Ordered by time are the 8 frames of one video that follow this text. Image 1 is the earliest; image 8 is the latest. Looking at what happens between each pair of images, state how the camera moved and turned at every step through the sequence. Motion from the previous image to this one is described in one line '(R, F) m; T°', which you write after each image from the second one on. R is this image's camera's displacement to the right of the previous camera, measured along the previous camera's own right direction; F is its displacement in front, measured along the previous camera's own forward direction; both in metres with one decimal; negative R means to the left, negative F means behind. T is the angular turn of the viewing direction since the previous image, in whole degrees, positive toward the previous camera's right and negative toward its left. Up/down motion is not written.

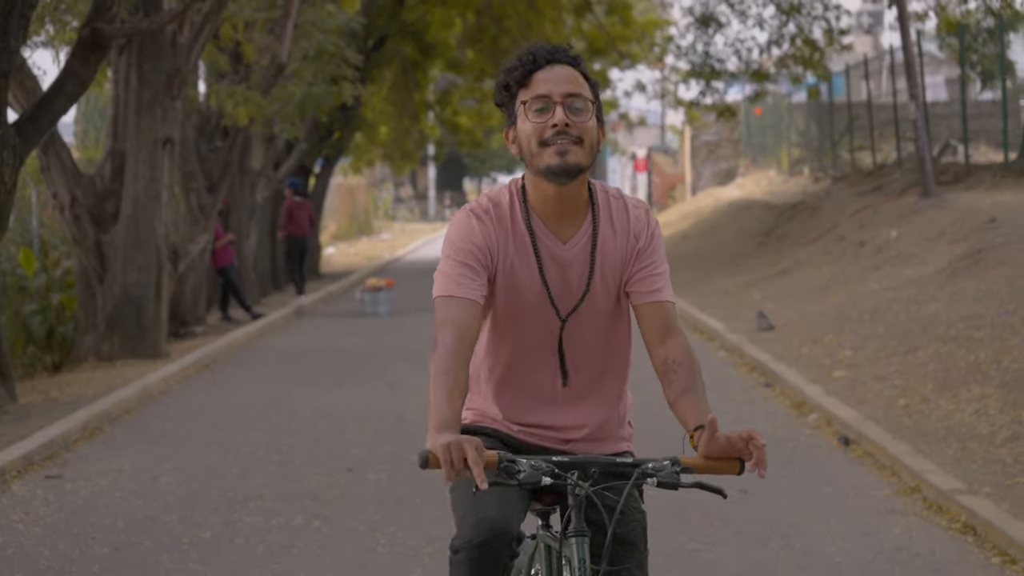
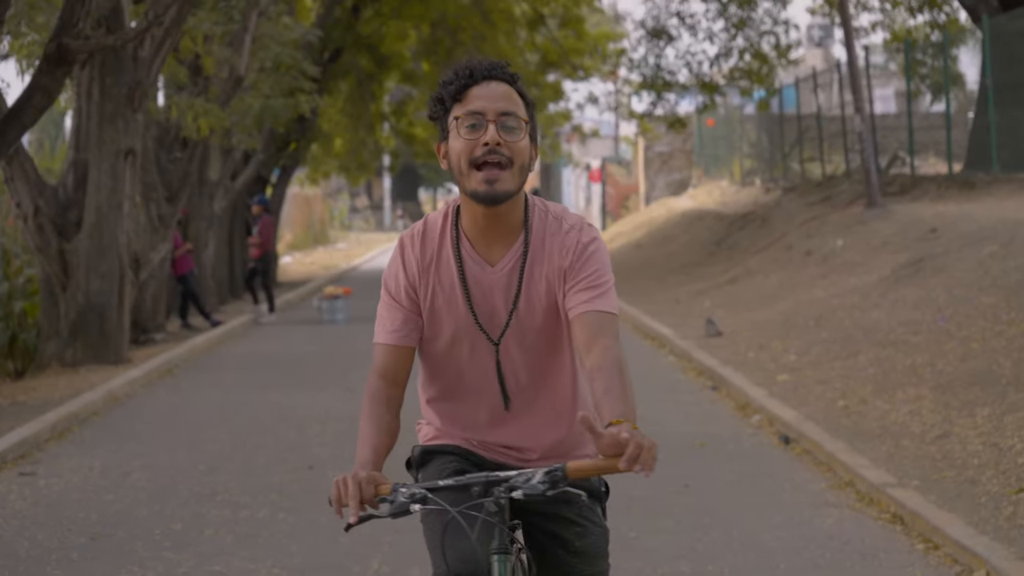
(0.0, -0.5) m; +1°
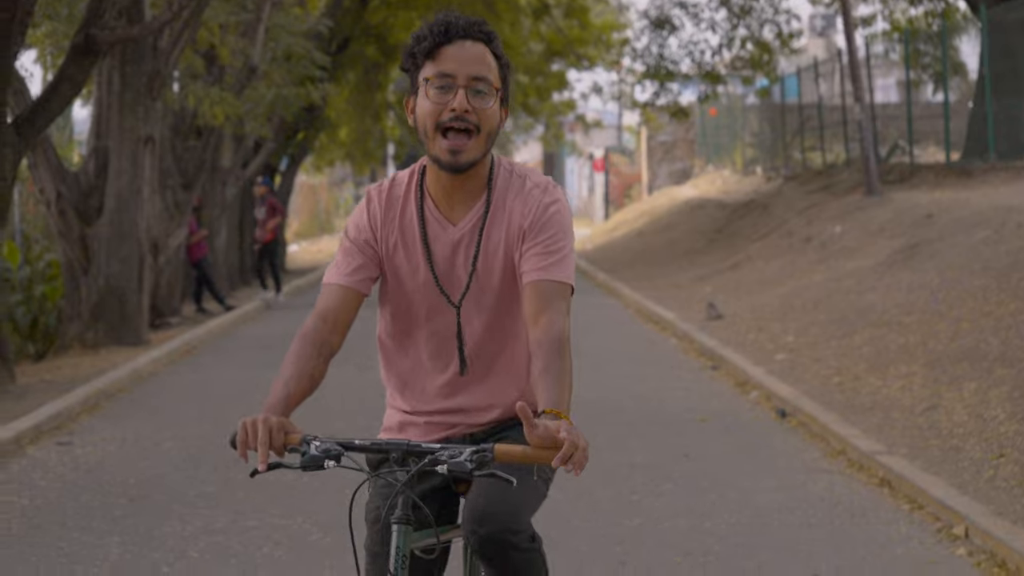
(-0.1, -0.6) m; 0°
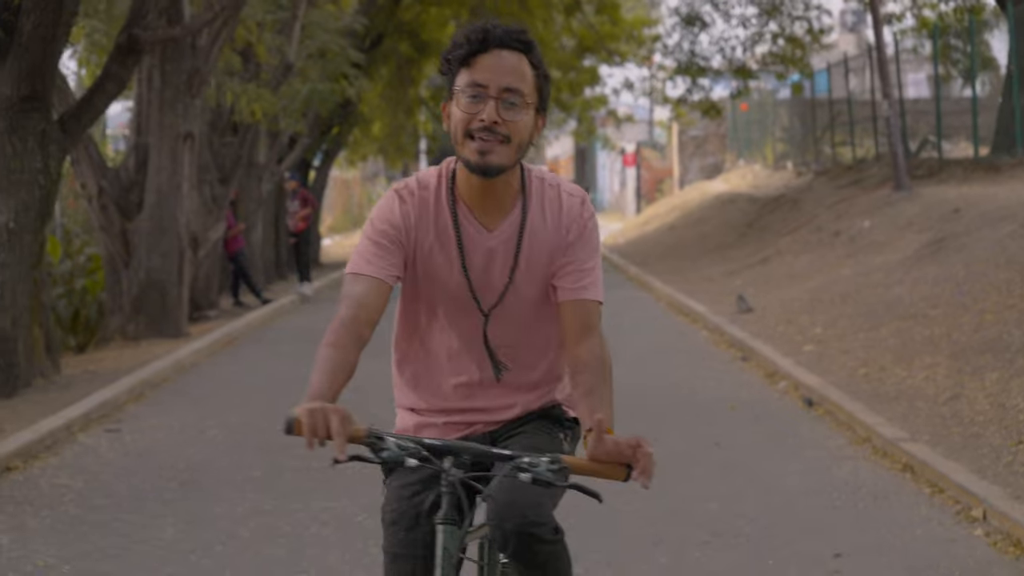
(0.0, -0.3) m; -1°
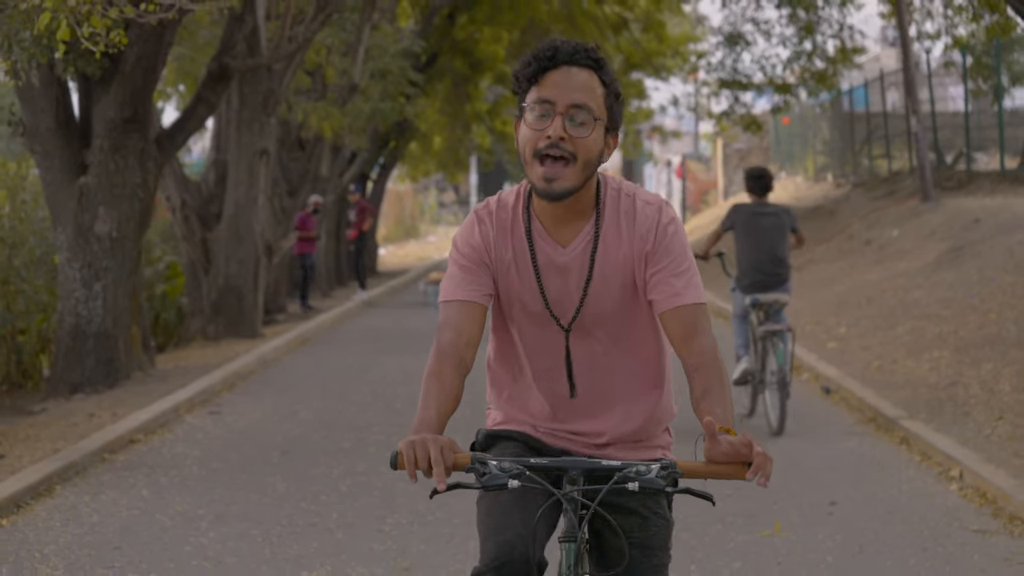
(0.0, -1.7) m; -1°
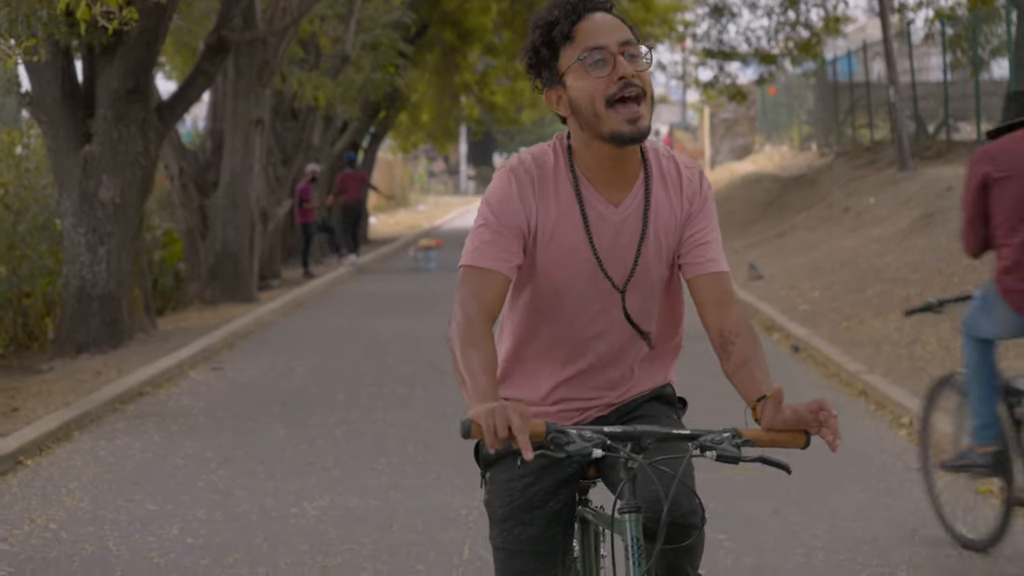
(0.0, -0.8) m; 0°
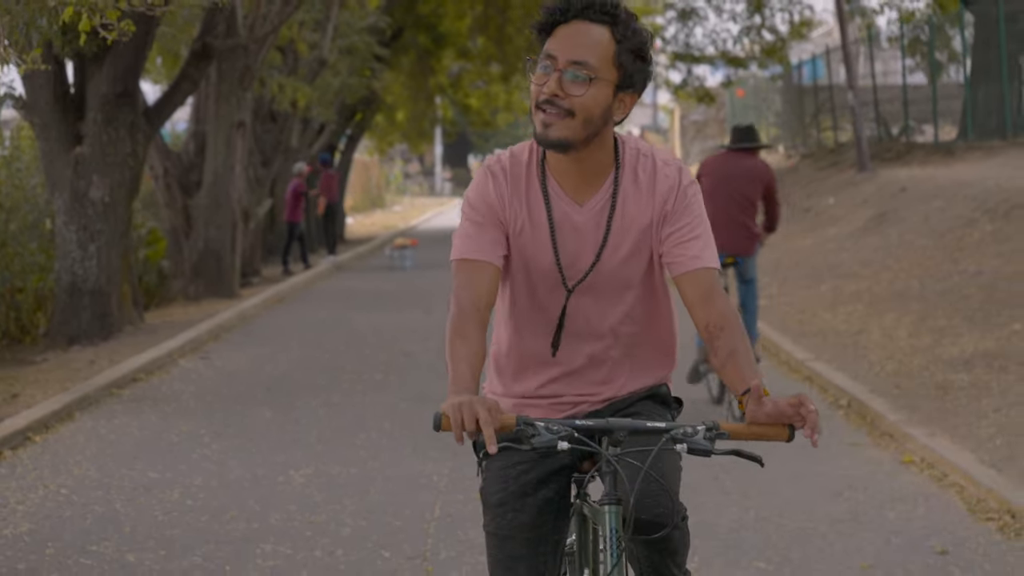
(0.0, -0.9) m; +1°
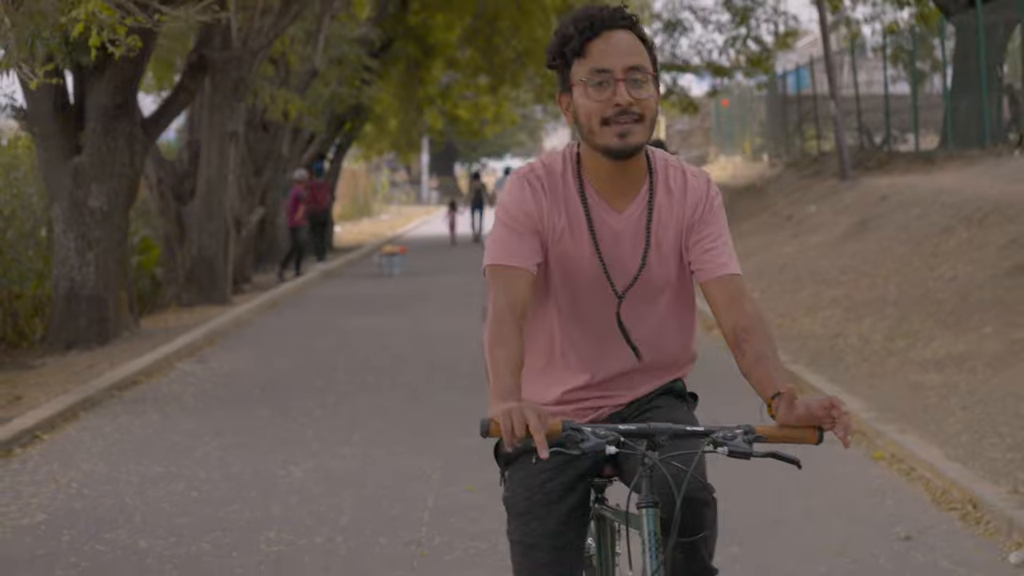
(0.0, -0.5) m; 0°
